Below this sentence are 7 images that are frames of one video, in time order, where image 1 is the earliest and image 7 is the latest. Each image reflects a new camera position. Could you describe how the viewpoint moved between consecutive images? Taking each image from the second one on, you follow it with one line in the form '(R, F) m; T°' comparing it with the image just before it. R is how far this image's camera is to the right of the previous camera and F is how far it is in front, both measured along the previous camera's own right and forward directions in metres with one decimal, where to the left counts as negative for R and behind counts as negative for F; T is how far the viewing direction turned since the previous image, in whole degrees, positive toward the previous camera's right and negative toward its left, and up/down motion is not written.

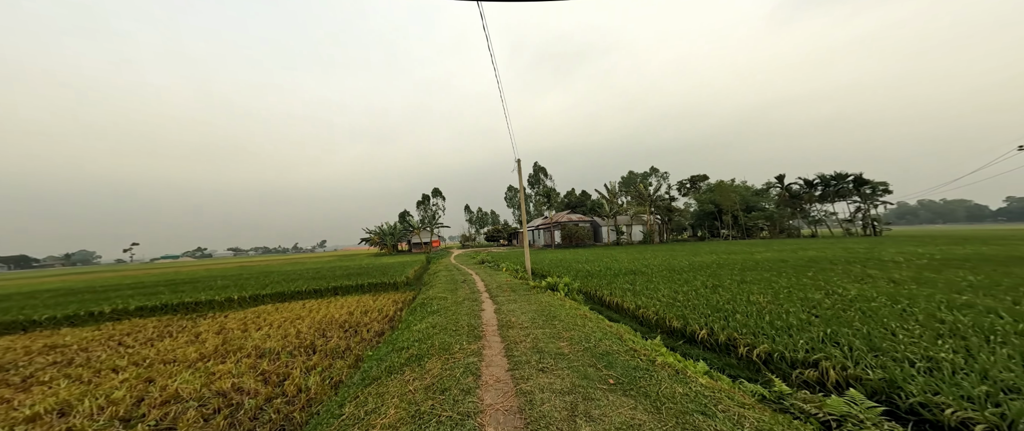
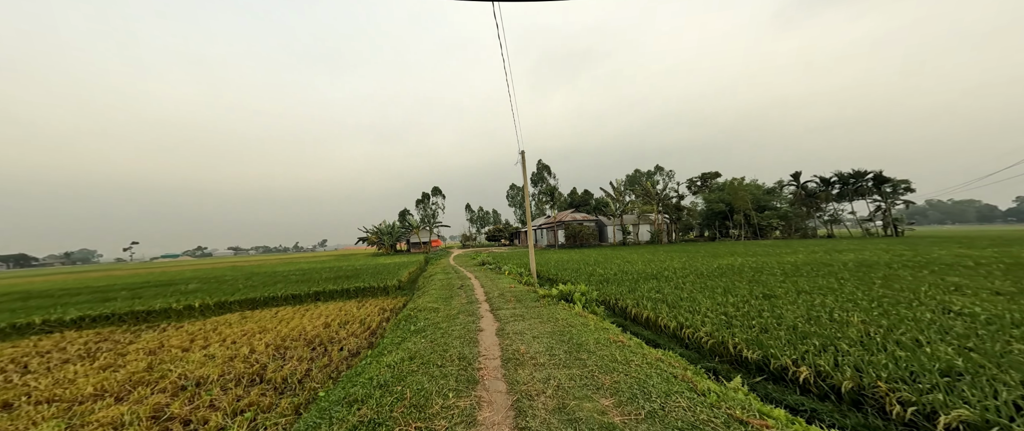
(-0.1, +1.4) m; 0°
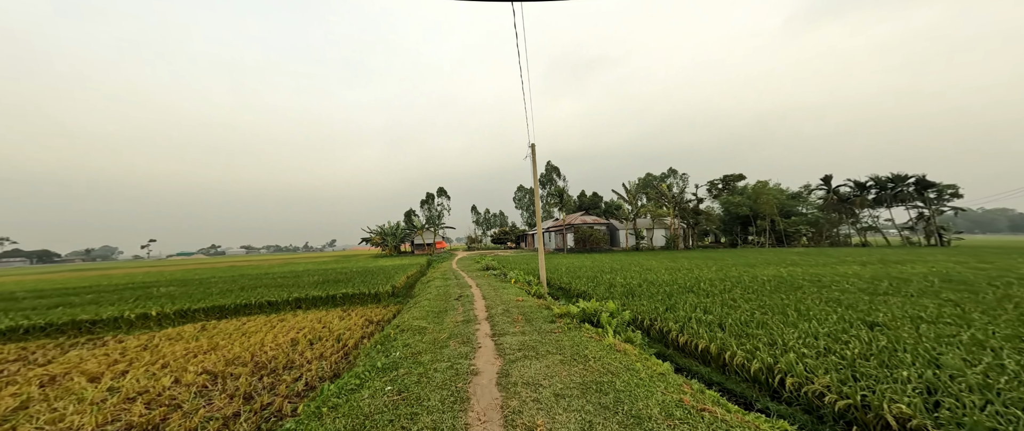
(0.0, +1.5) m; -1°
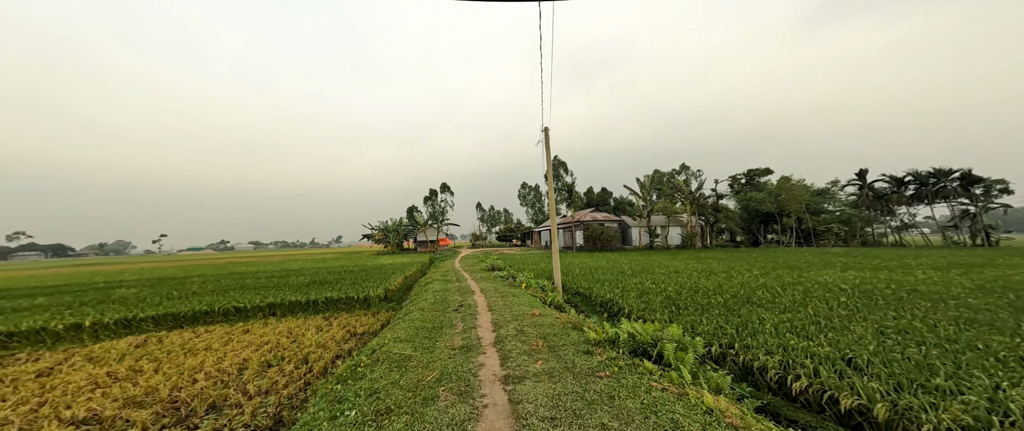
(-0.2, +1.6) m; -1°
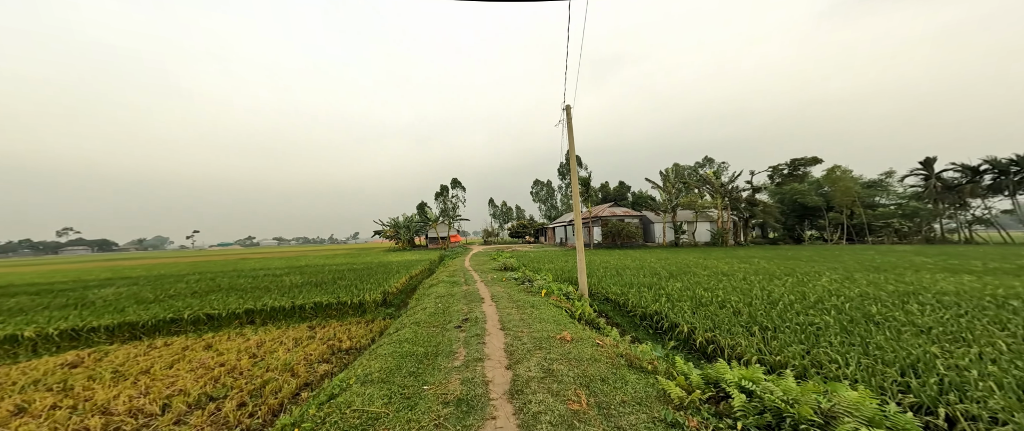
(-0.1, +1.6) m; -3°
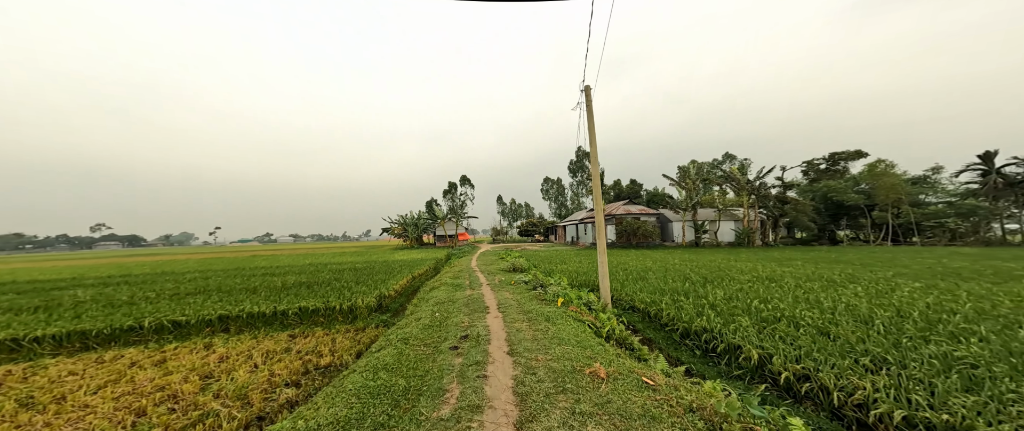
(0.0, +1.1) m; -2°
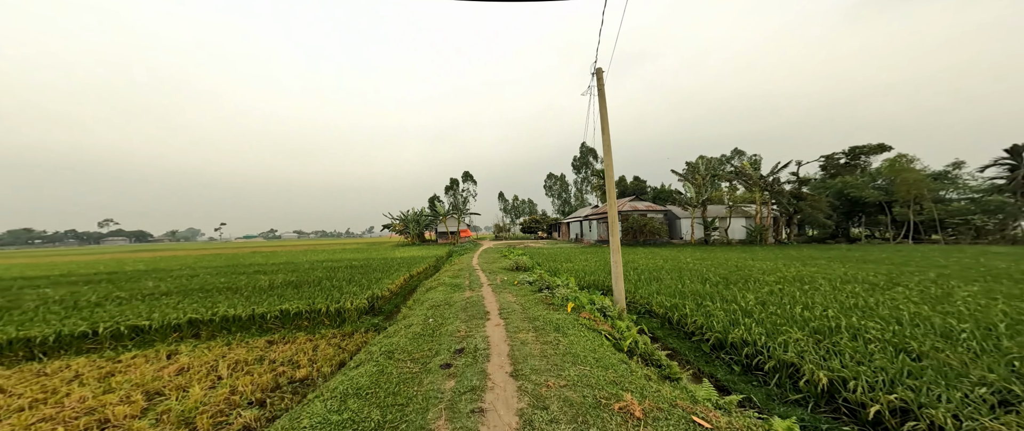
(0.0, +0.7) m; 0°
